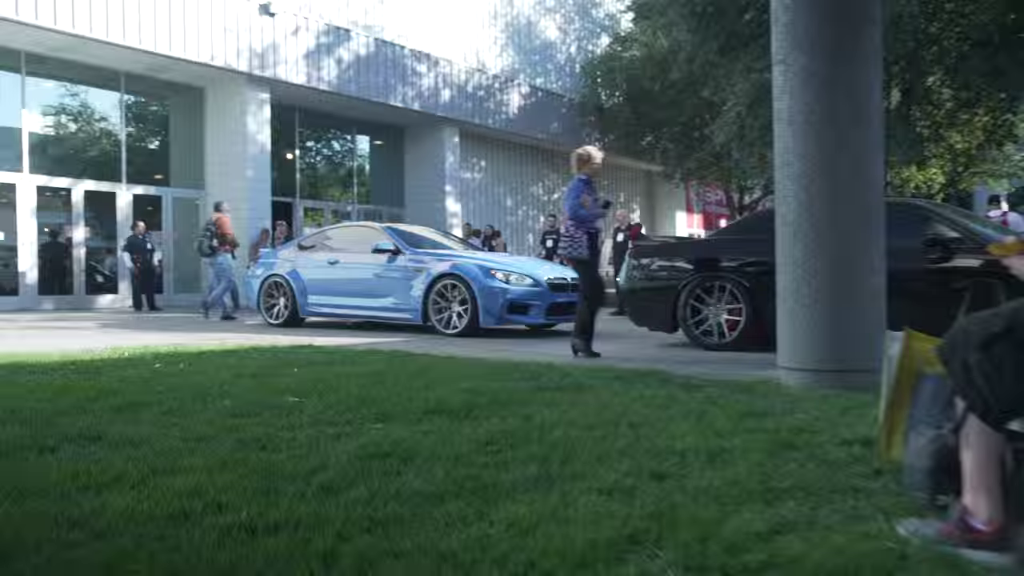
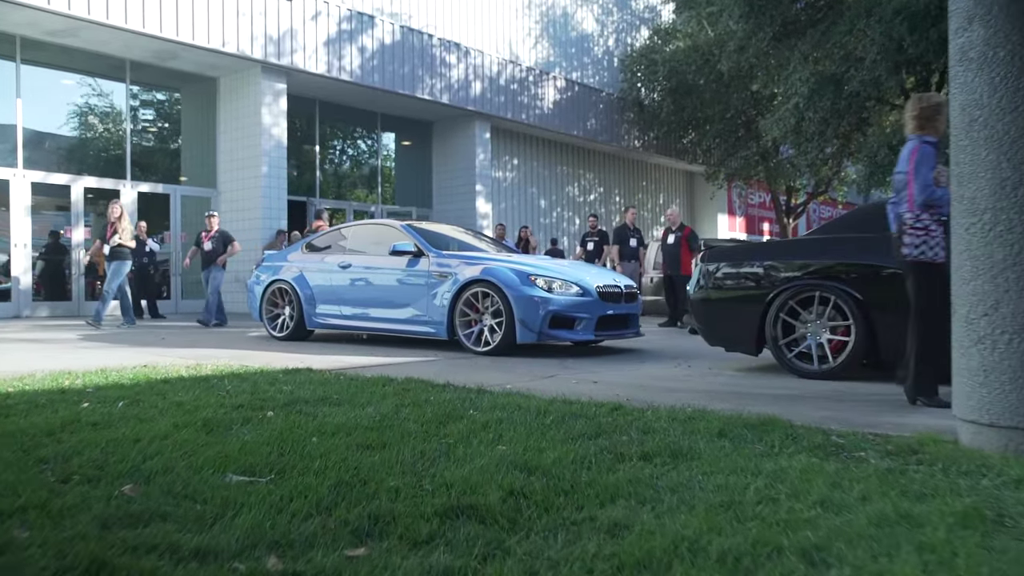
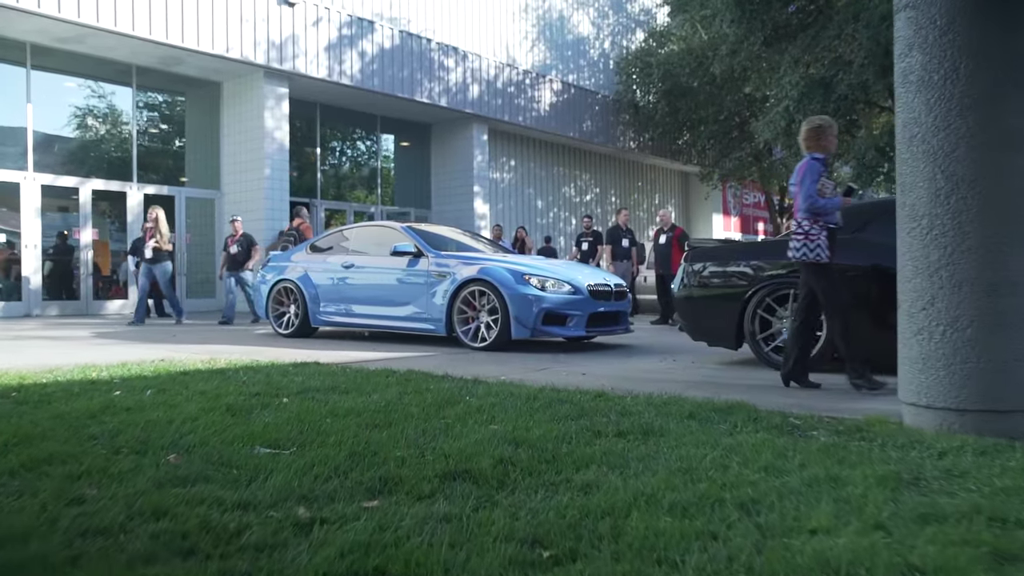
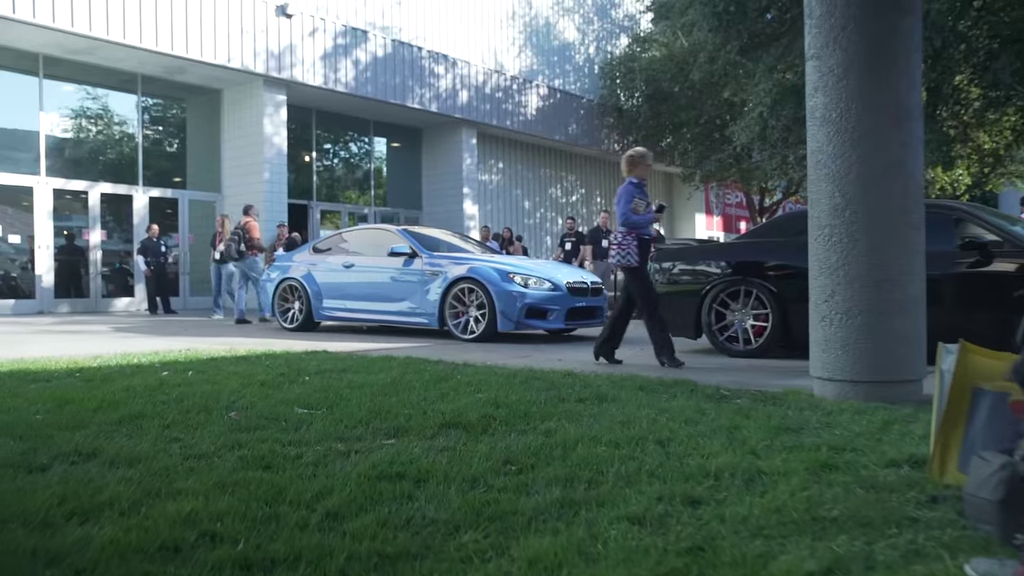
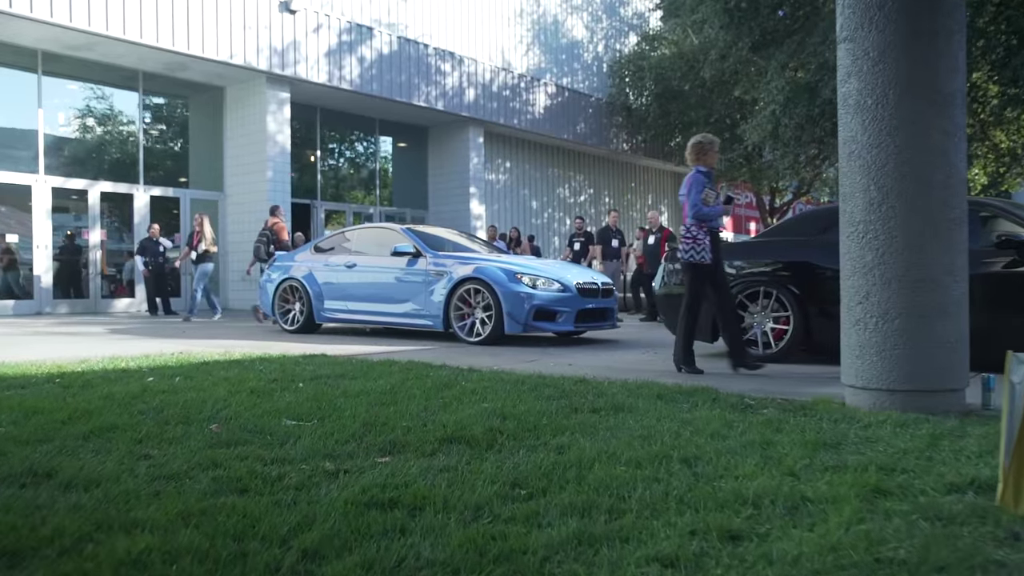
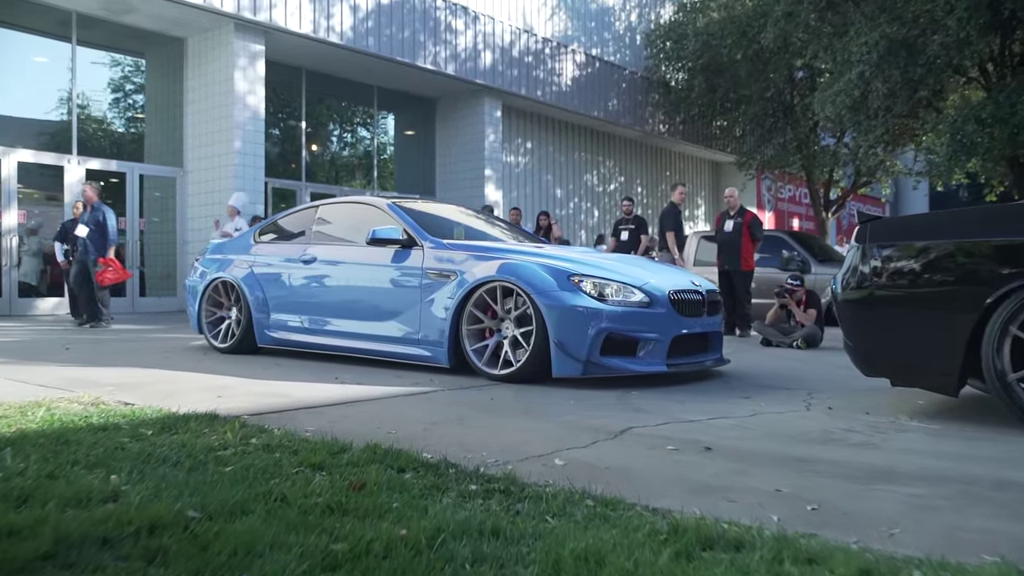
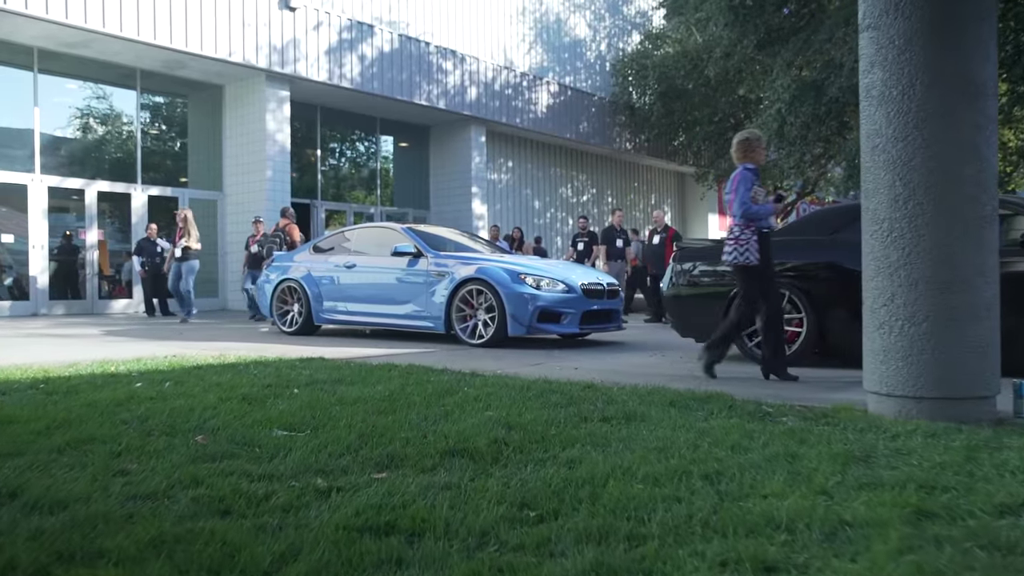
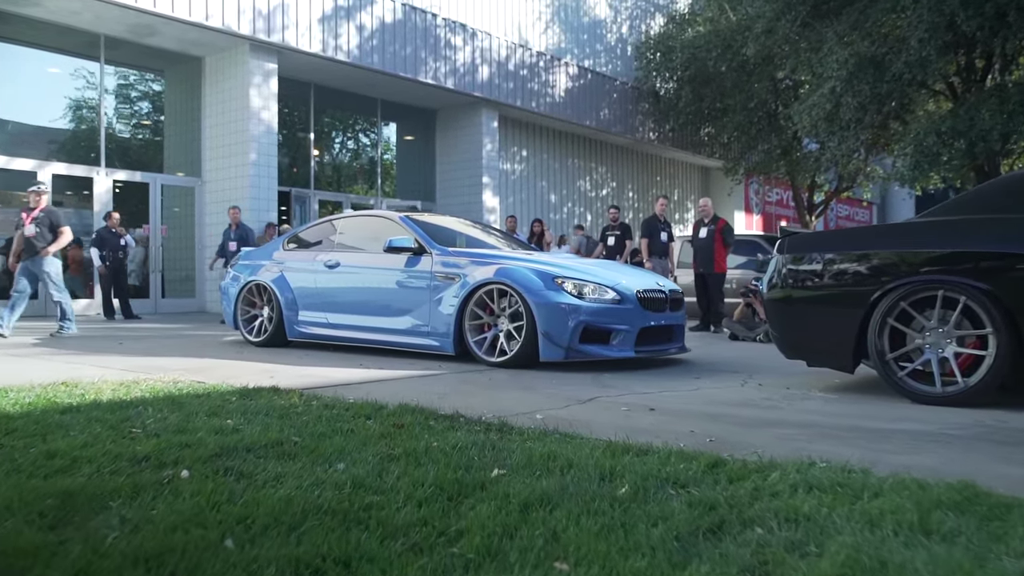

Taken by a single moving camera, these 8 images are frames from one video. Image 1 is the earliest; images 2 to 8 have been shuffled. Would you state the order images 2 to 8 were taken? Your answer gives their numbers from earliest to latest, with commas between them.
4, 5, 7, 3, 2, 8, 6
